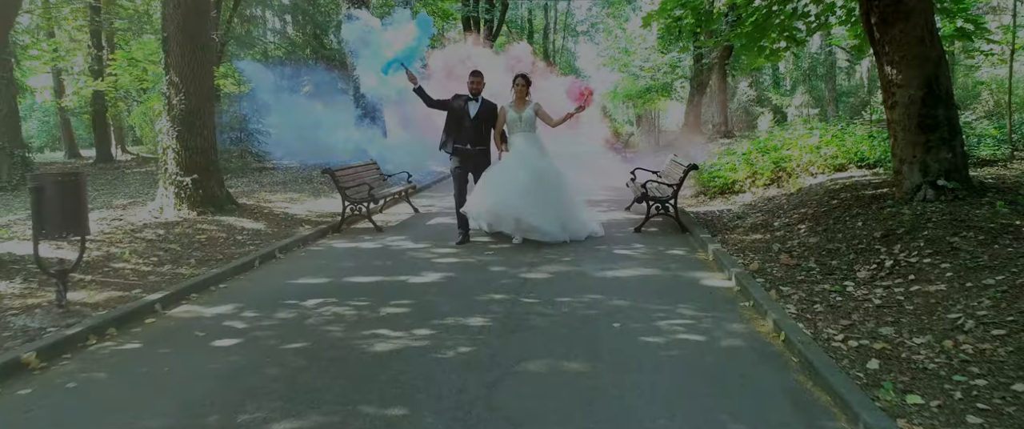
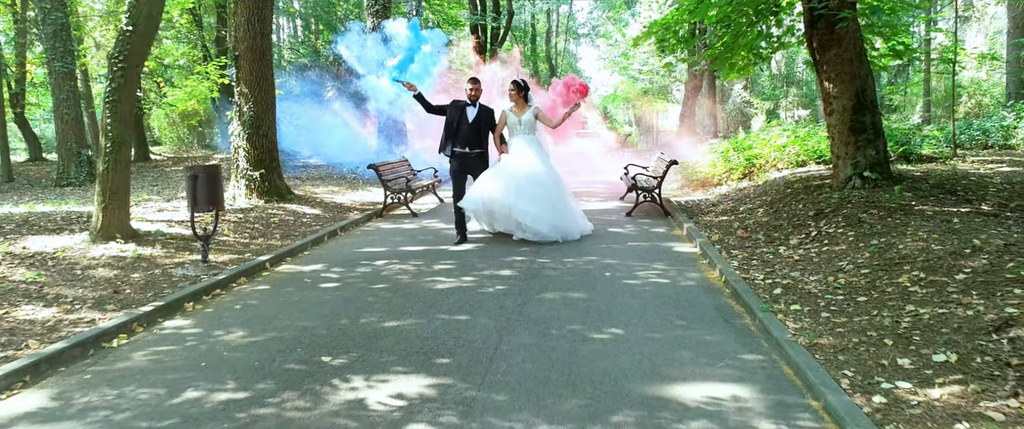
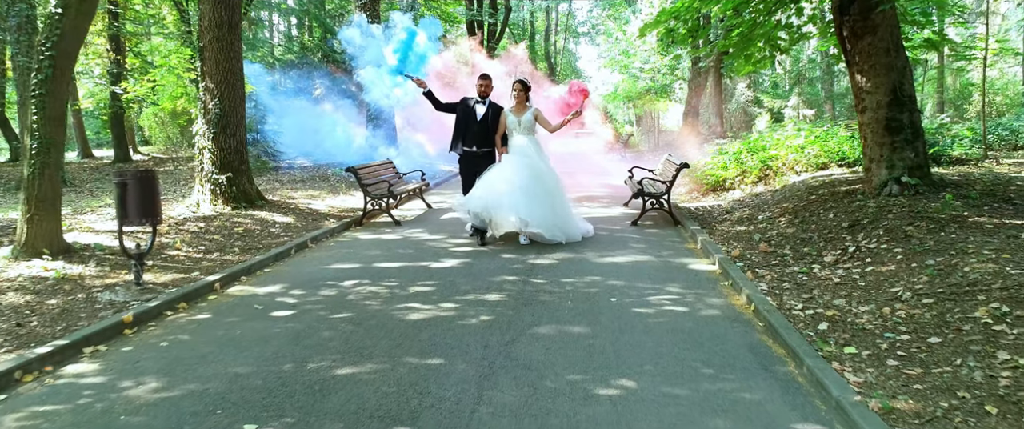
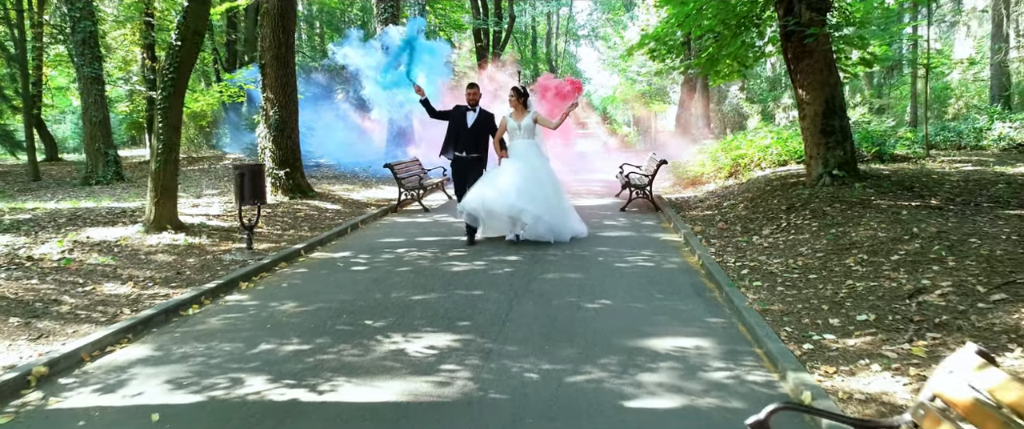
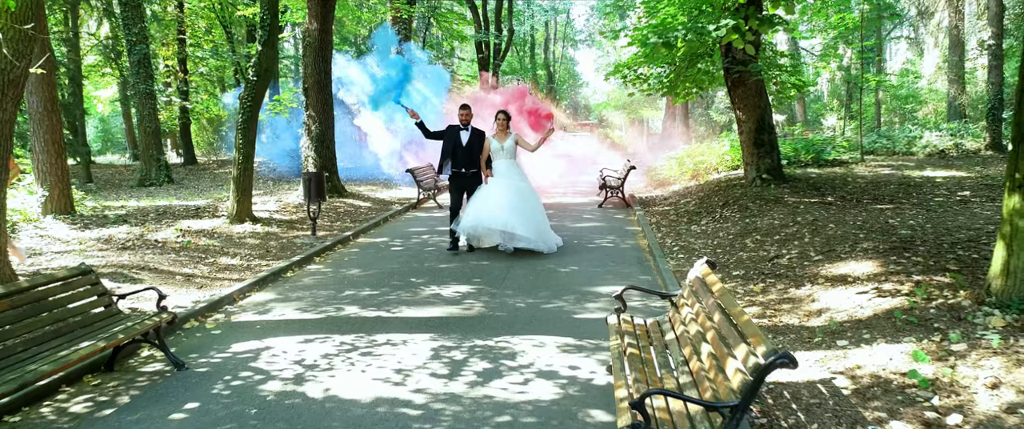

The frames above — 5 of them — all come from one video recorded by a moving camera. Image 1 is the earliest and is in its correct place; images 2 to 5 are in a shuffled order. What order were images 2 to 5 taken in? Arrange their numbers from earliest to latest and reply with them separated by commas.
3, 2, 4, 5
